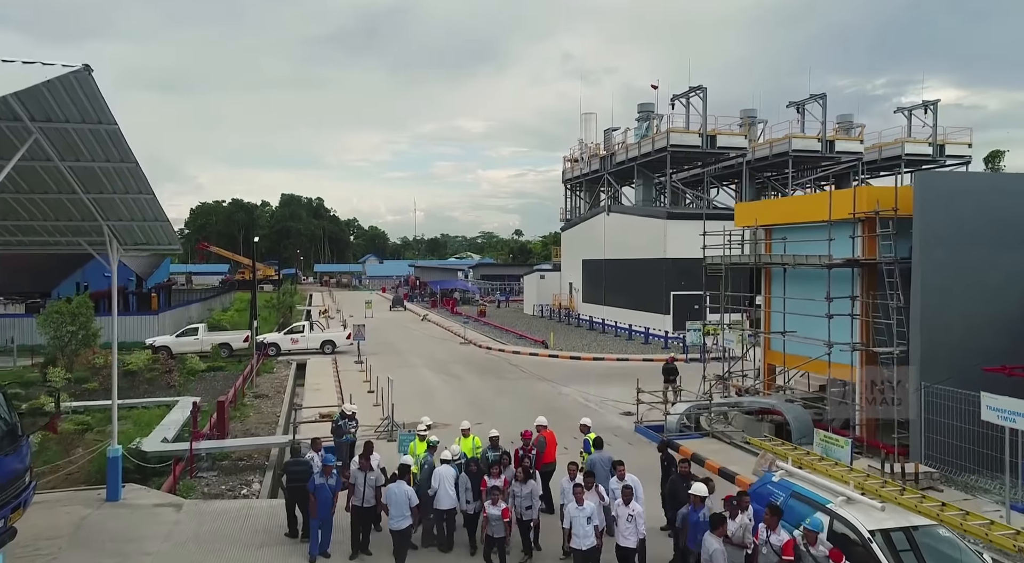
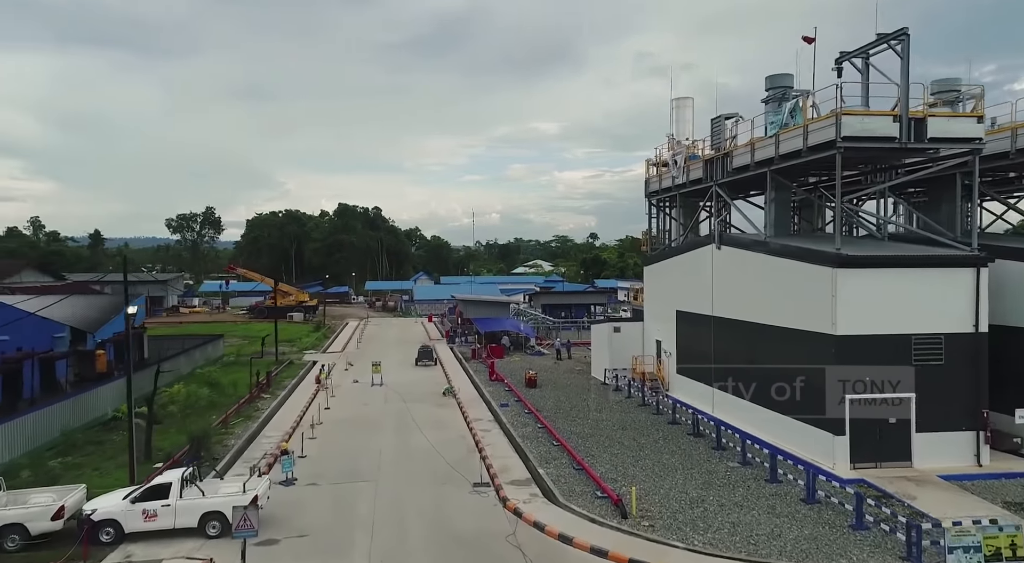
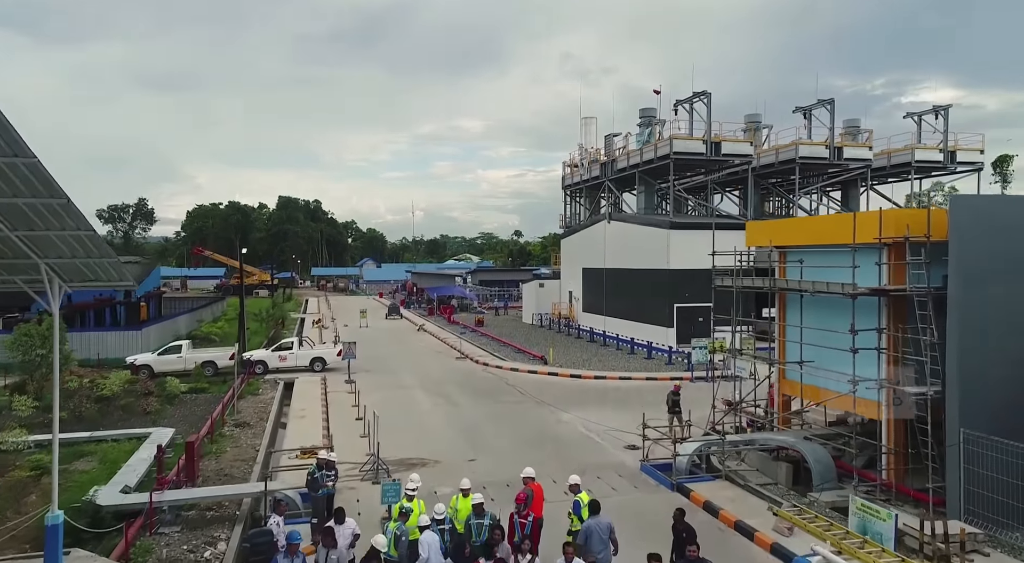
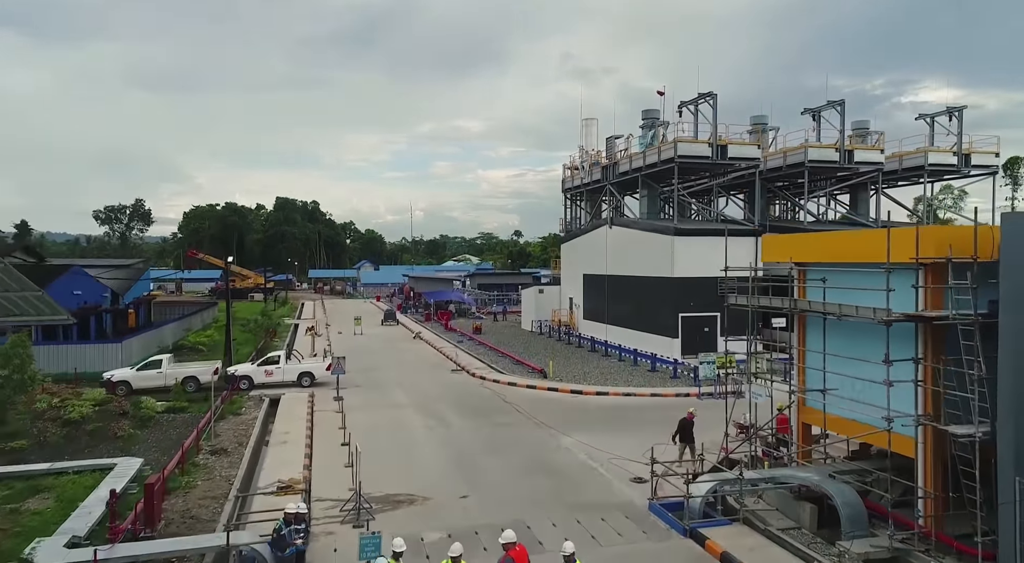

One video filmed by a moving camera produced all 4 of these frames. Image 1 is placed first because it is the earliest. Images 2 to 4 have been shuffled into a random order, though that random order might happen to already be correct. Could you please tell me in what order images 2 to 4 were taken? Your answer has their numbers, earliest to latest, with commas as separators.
3, 4, 2
